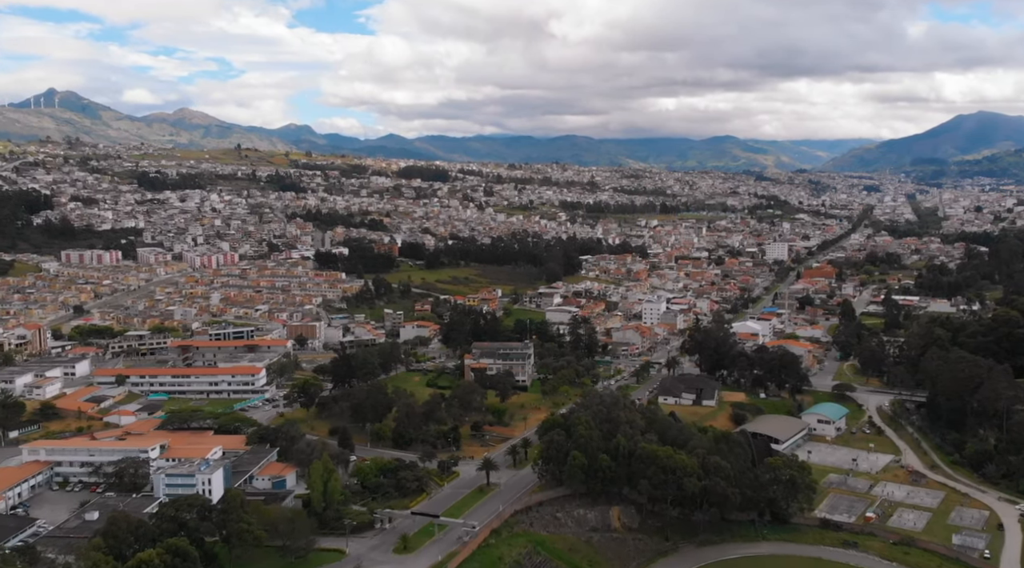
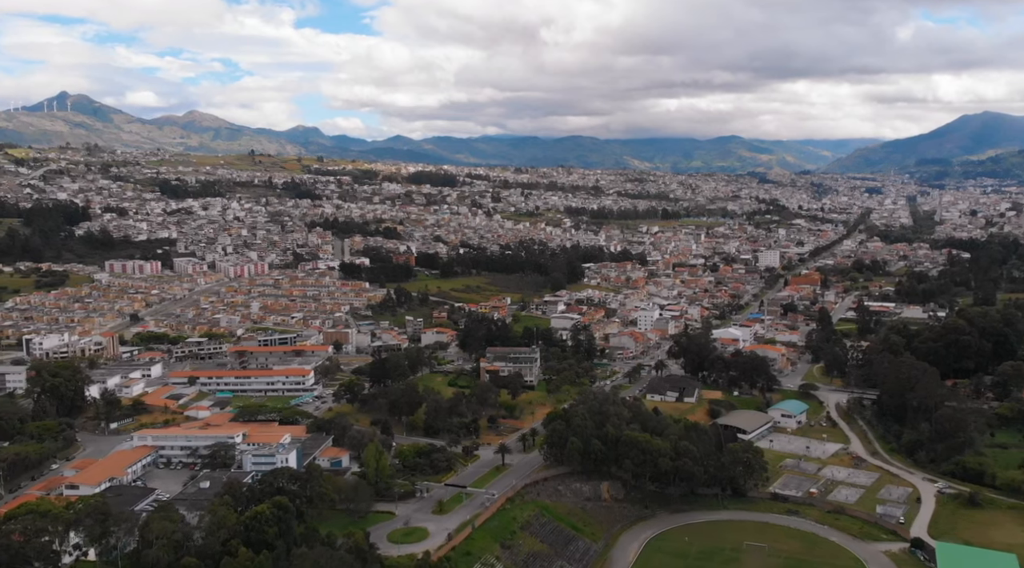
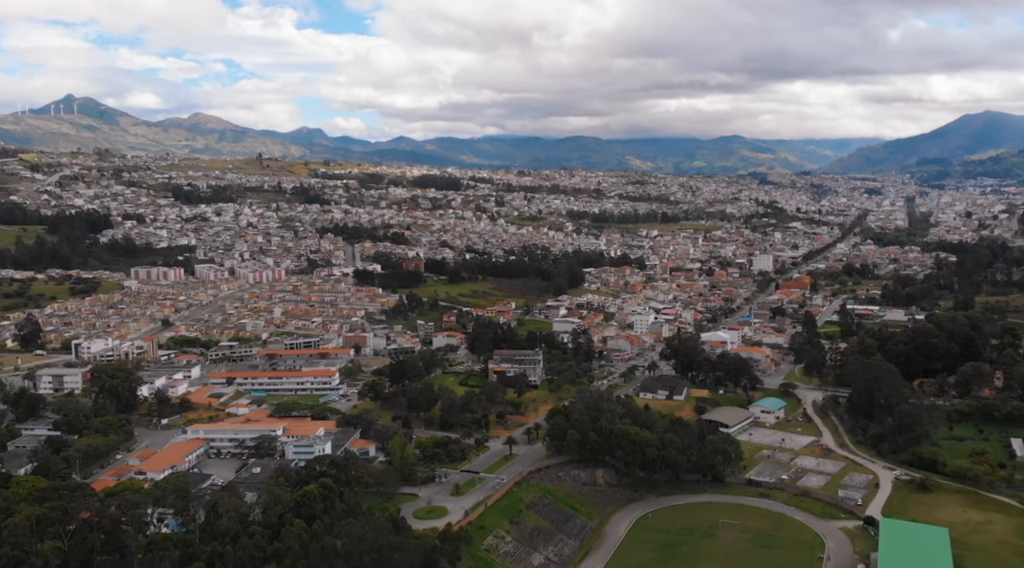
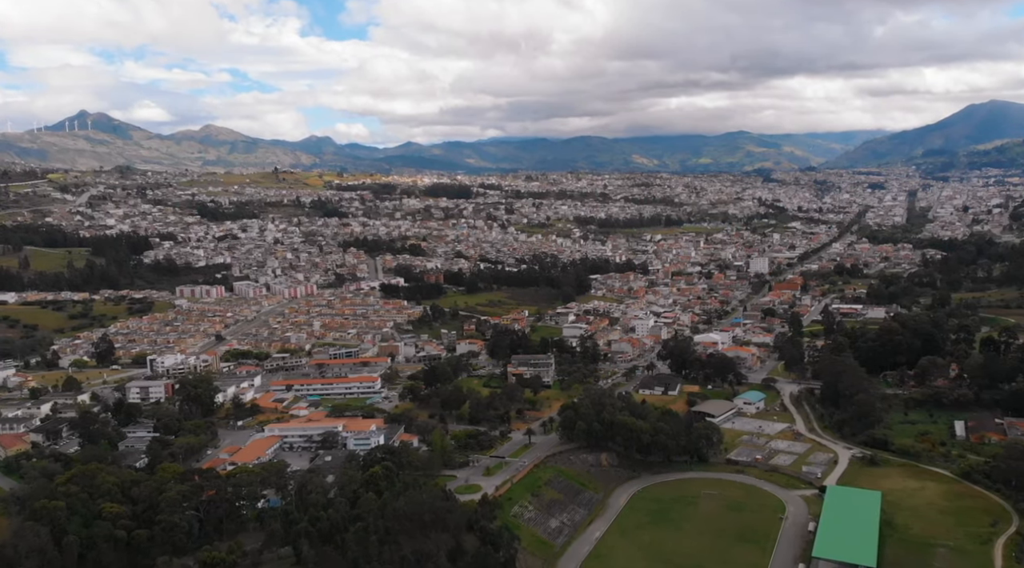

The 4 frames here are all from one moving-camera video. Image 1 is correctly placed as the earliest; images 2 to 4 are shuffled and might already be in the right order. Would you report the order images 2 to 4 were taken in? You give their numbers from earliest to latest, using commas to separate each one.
2, 3, 4
